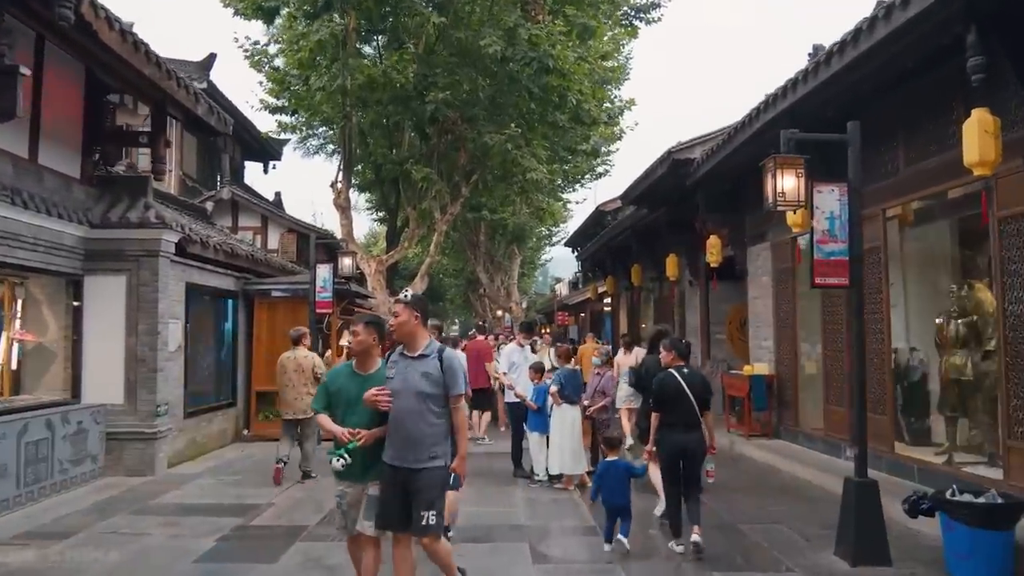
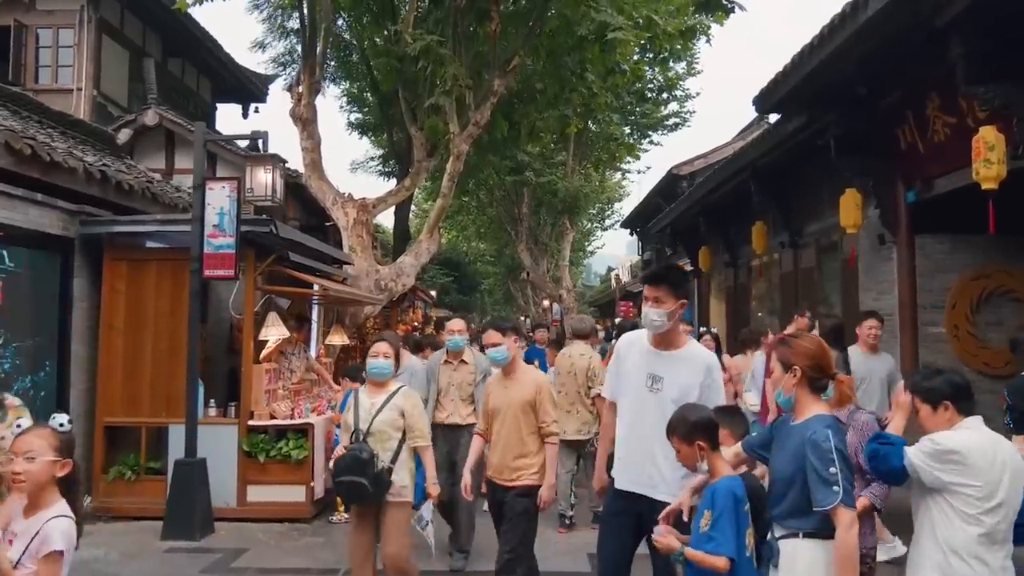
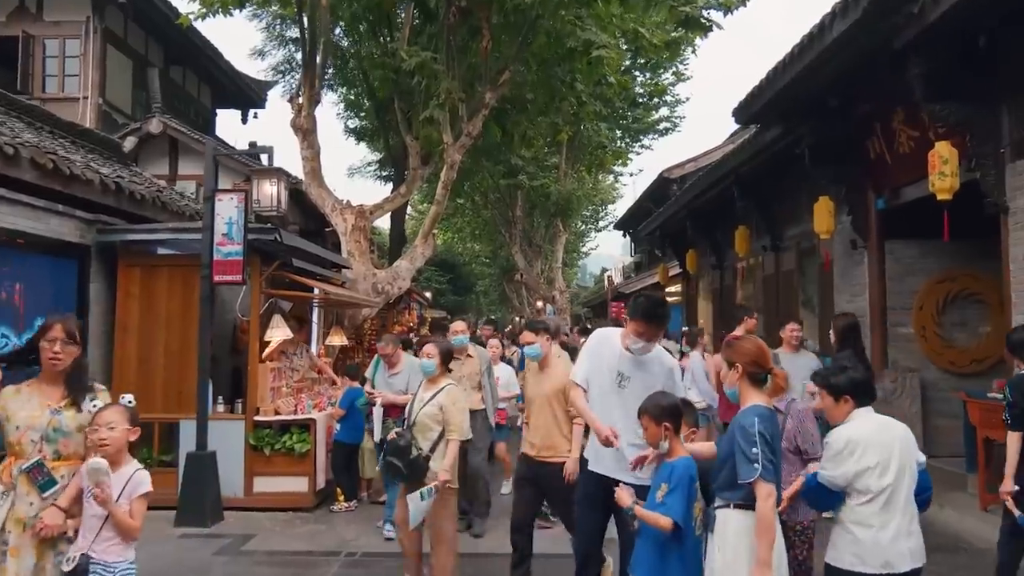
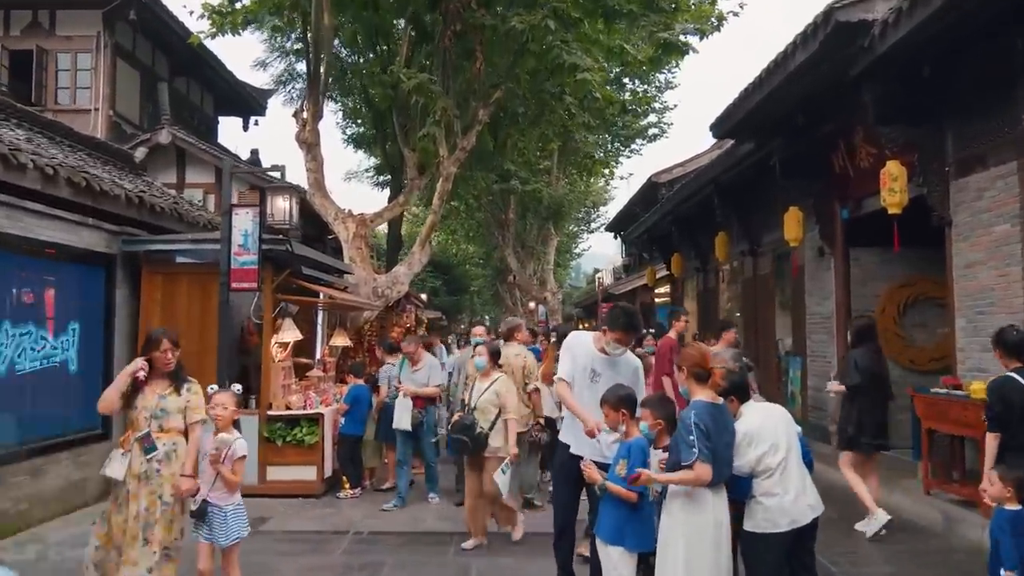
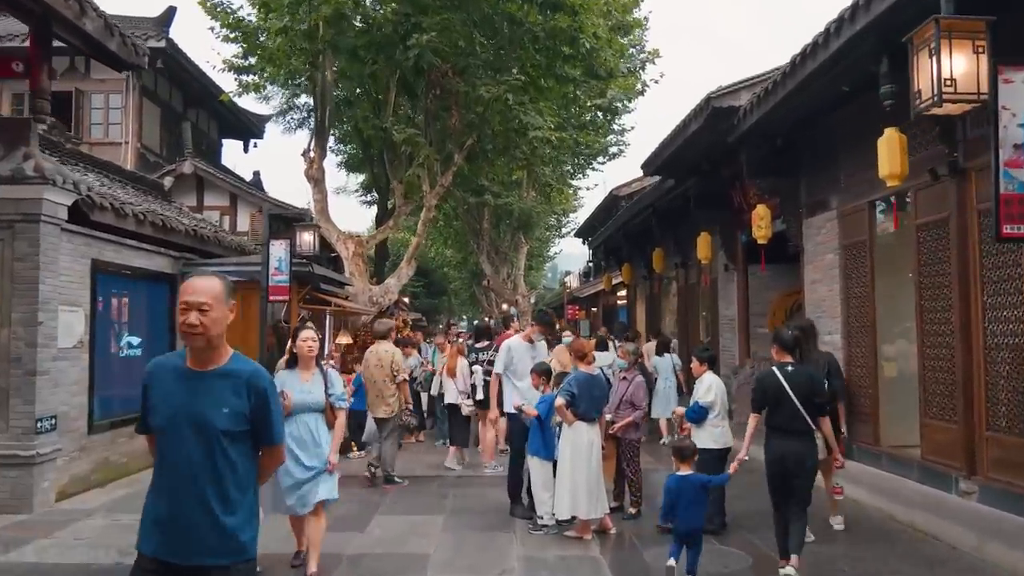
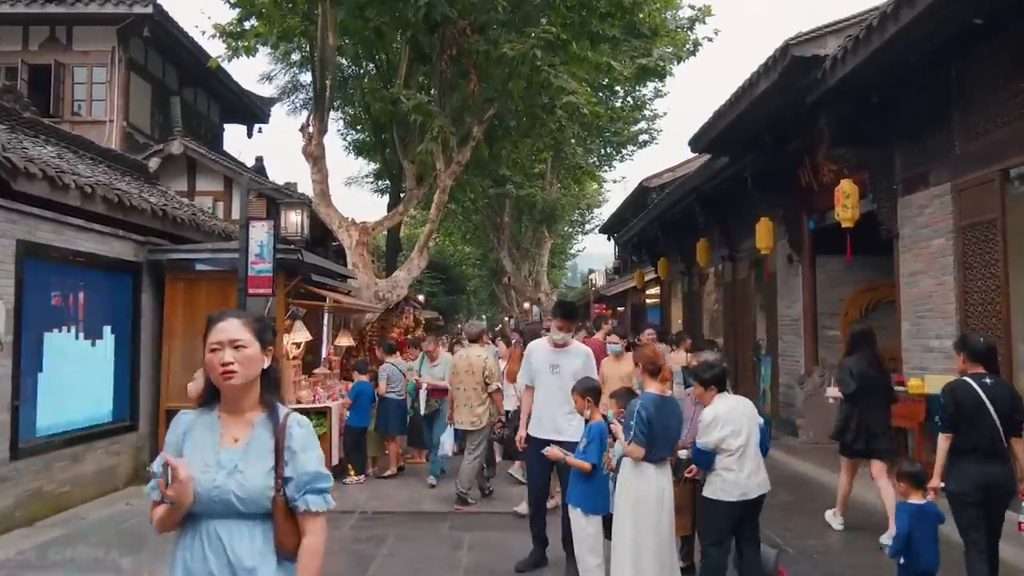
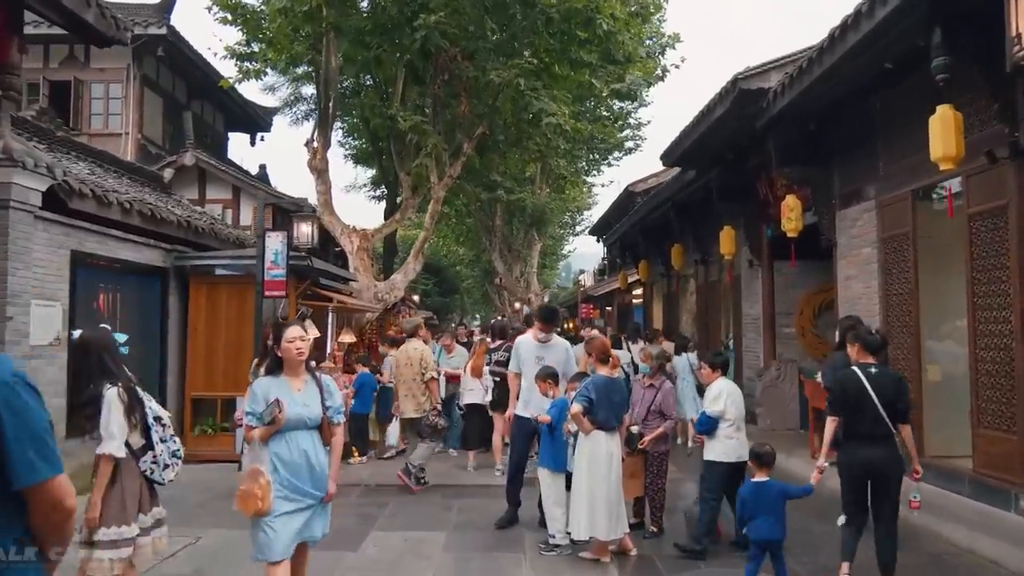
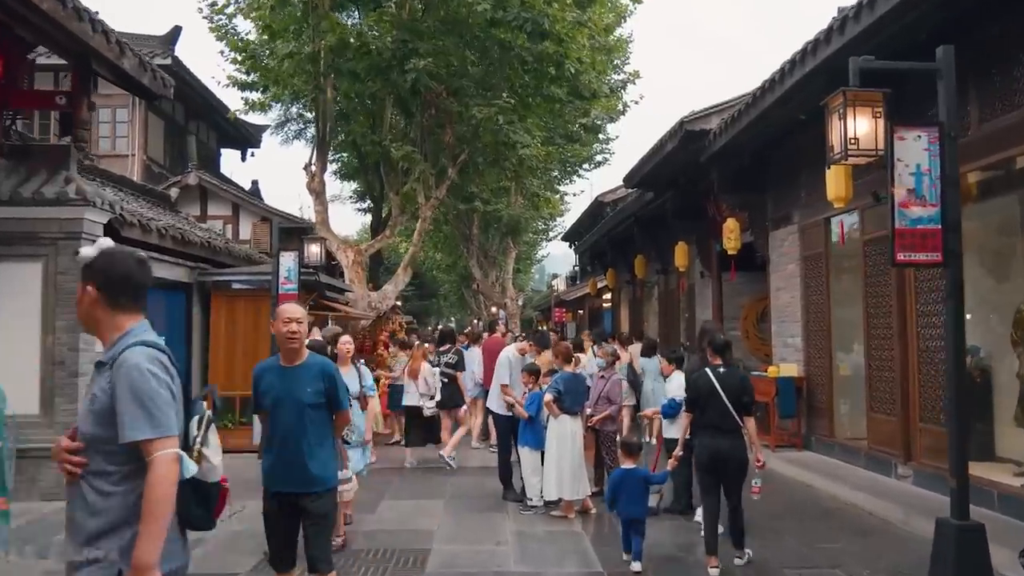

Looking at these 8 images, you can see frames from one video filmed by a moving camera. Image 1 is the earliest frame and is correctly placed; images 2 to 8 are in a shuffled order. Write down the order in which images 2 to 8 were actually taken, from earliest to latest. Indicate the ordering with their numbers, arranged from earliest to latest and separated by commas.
8, 5, 7, 6, 4, 3, 2
